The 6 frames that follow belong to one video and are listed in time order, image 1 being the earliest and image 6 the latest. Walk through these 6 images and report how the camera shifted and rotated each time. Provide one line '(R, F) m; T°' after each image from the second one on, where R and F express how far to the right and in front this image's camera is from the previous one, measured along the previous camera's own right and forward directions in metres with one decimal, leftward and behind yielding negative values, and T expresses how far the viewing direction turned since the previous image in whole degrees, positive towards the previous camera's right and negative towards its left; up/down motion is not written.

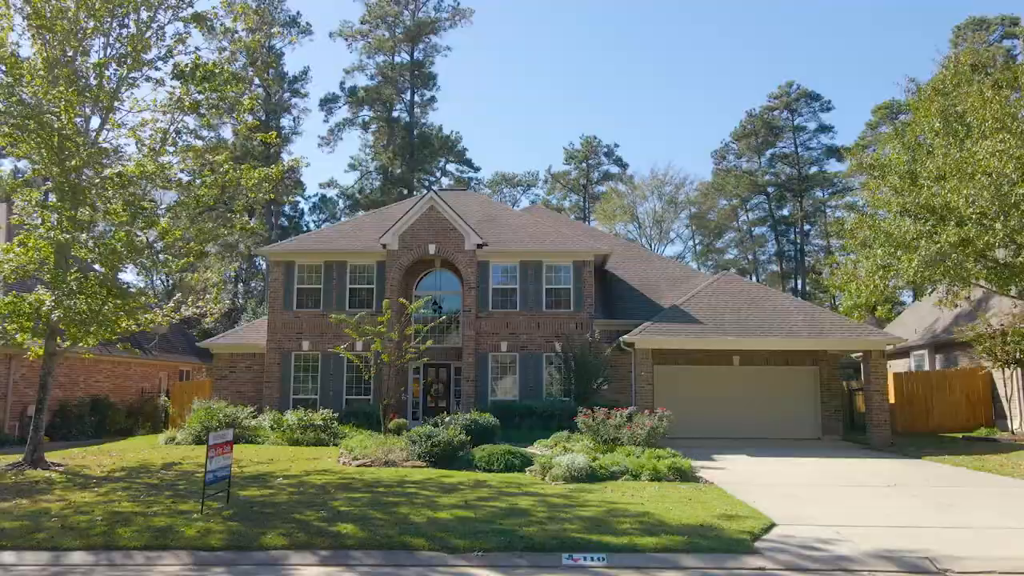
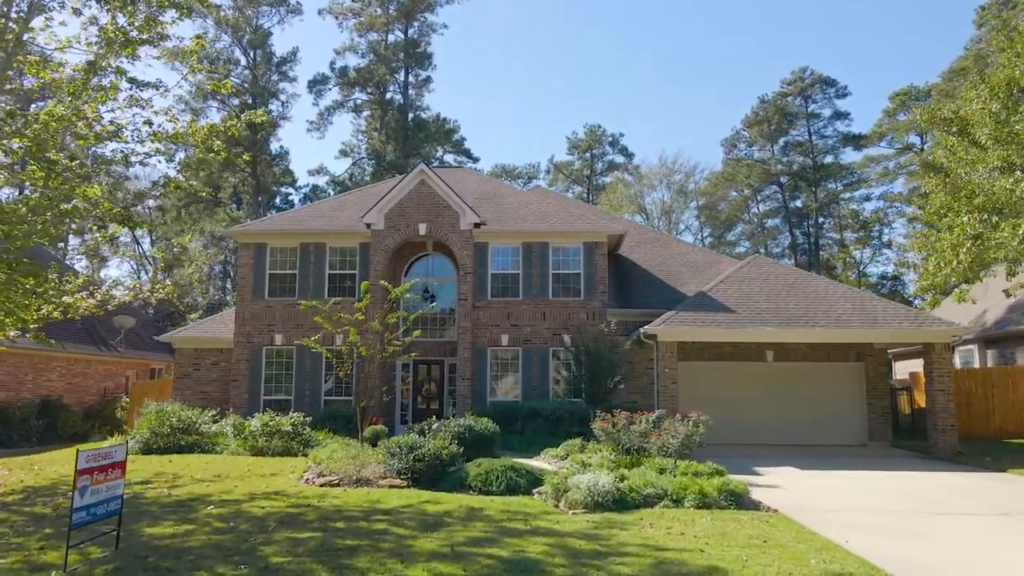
(-0.1, +3.0) m; 0°
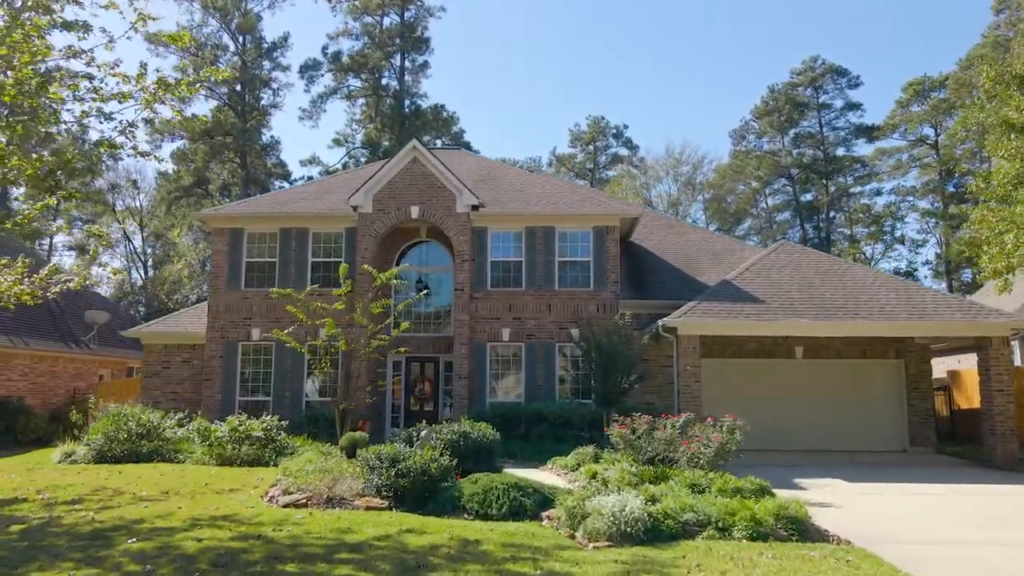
(0.0, +2.1) m; 0°
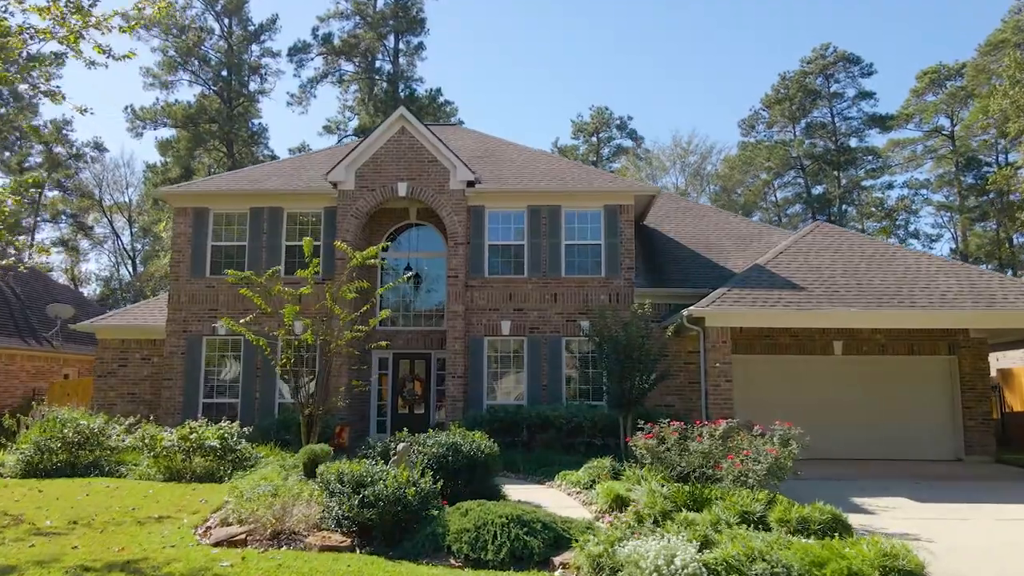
(0.0, +2.3) m; 0°
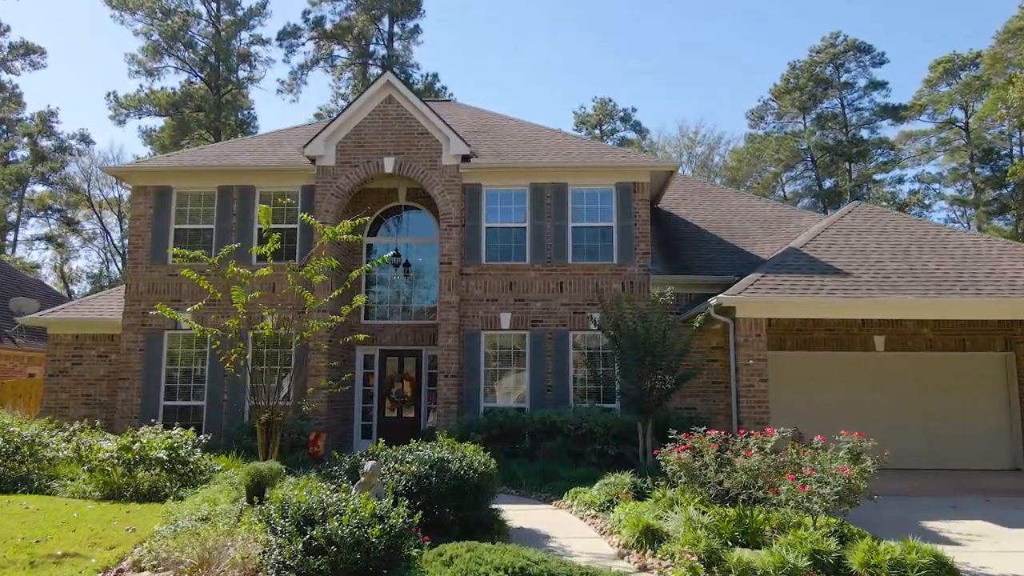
(0.0, +1.9) m; 0°
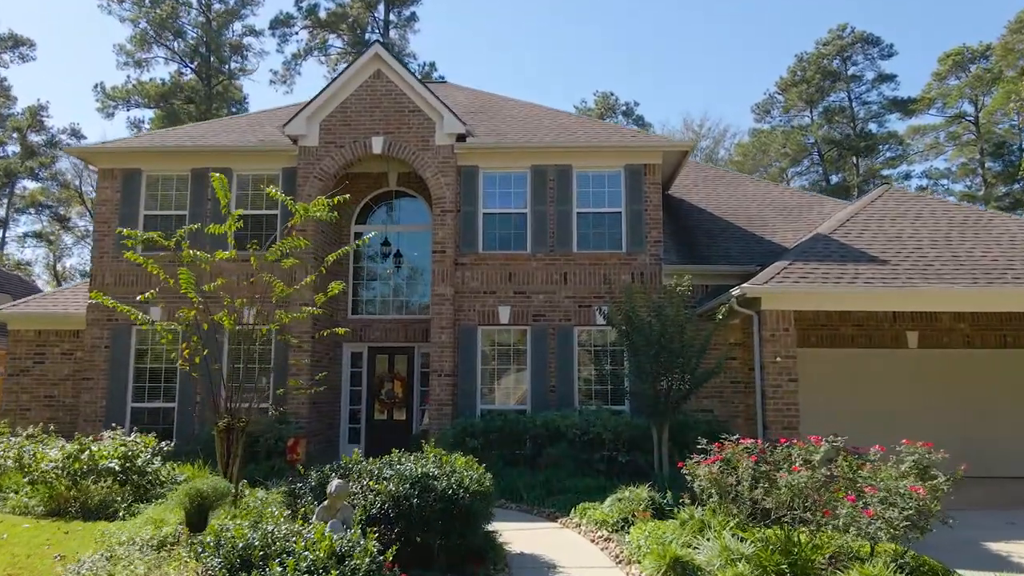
(0.0, +1.3) m; 0°
